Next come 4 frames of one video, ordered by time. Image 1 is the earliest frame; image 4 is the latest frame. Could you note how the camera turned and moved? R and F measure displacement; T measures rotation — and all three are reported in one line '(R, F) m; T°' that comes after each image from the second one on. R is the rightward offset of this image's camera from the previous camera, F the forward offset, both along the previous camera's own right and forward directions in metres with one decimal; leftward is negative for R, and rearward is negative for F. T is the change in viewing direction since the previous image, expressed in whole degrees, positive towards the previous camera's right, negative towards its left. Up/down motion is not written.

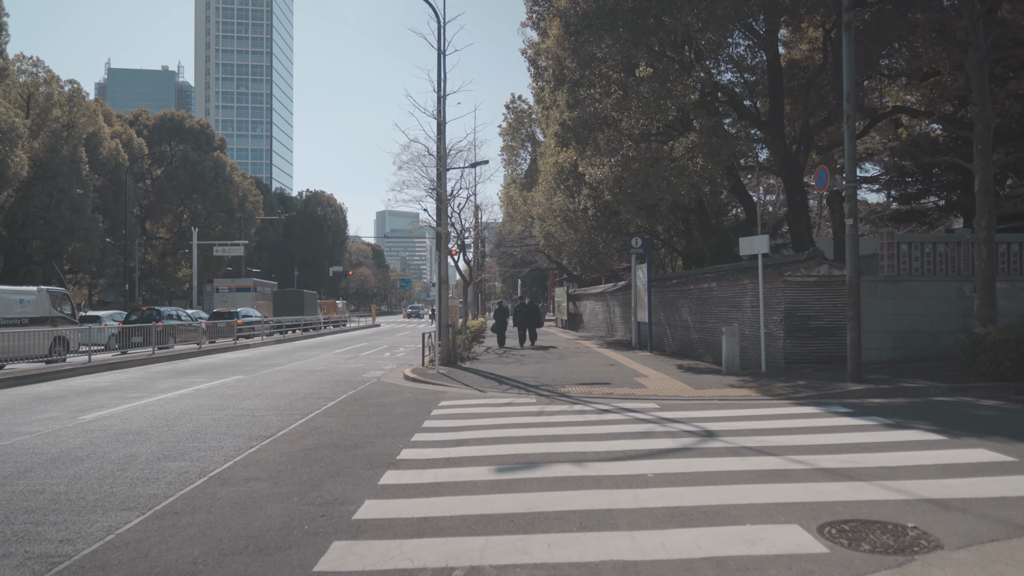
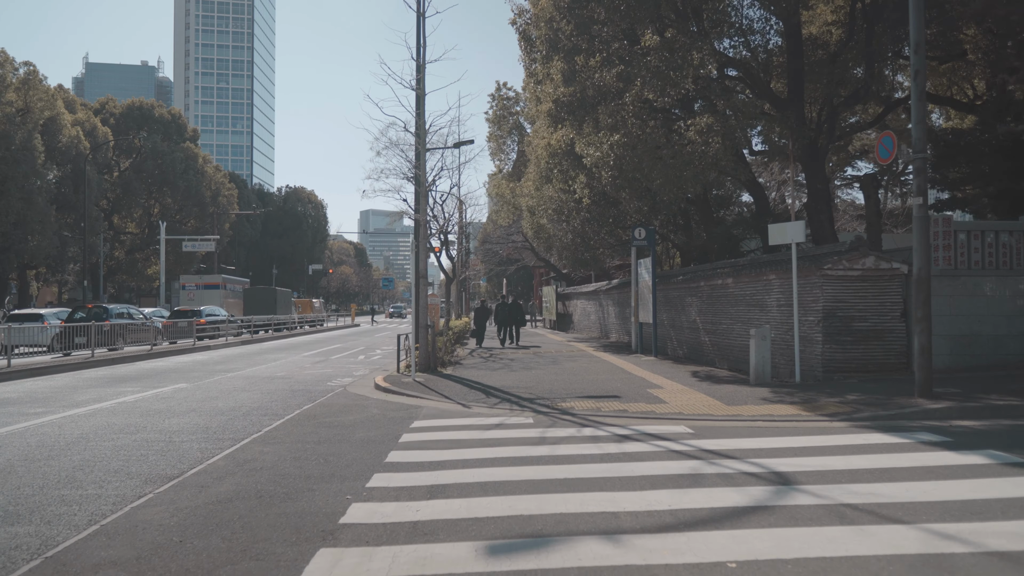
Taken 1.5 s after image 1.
(-0.1, +2.3) m; +1°
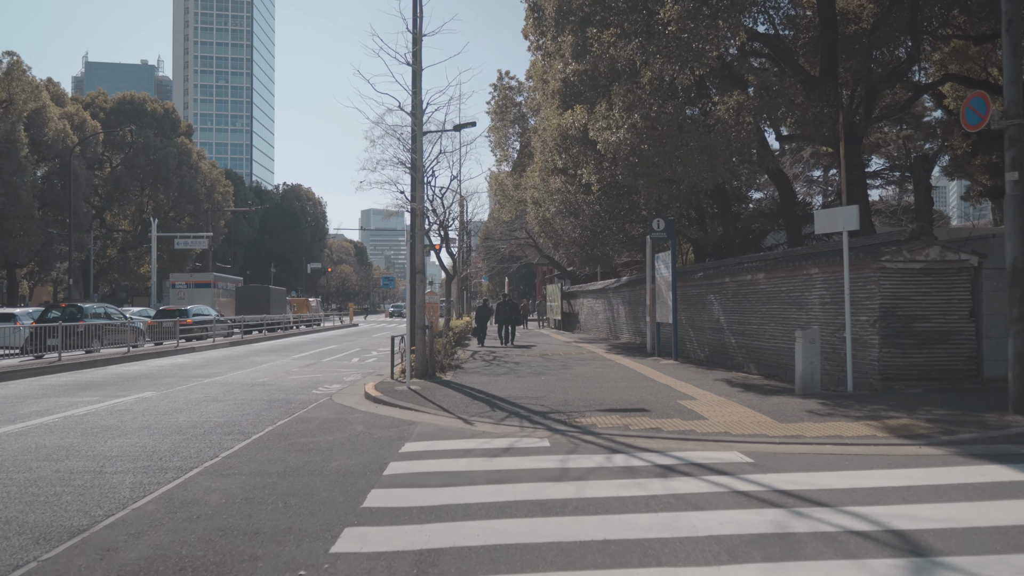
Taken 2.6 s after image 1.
(-0.1, +1.6) m; 0°
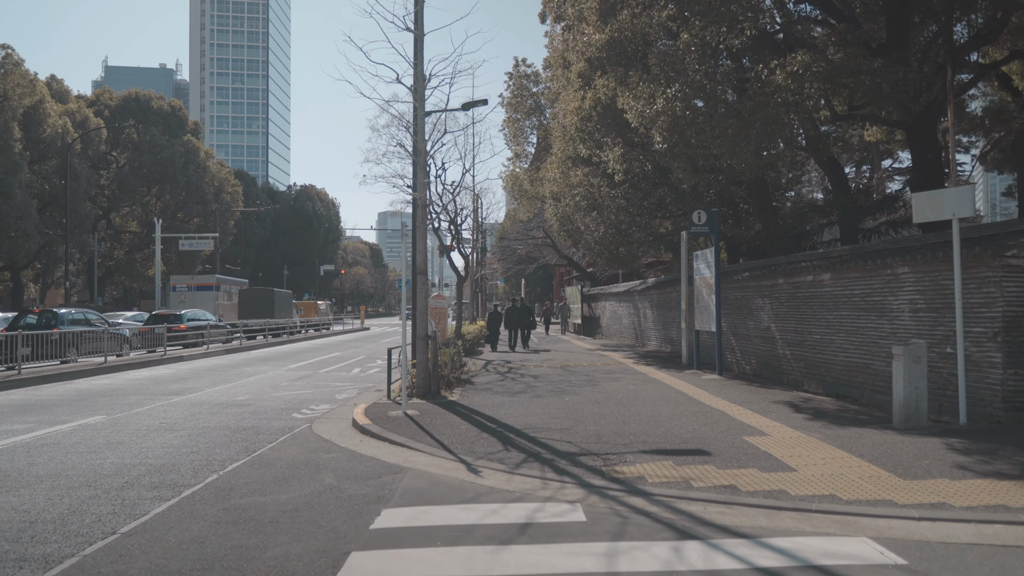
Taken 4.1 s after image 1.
(0.0, +2.2) m; -1°
